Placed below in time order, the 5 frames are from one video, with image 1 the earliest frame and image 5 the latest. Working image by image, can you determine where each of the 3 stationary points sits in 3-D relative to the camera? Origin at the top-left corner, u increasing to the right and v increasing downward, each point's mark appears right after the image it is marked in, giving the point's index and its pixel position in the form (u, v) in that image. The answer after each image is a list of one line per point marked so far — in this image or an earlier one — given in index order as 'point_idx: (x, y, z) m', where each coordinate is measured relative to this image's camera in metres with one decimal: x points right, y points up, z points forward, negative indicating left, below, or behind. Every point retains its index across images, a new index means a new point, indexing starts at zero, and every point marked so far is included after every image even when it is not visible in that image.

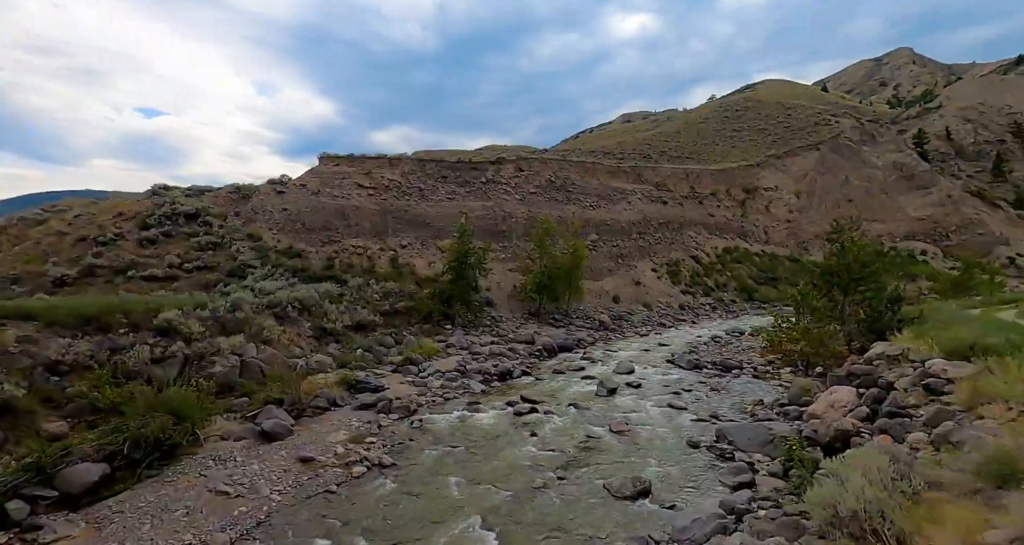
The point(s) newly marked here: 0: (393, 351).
0: (-3.7, -2.5, +17.0) m
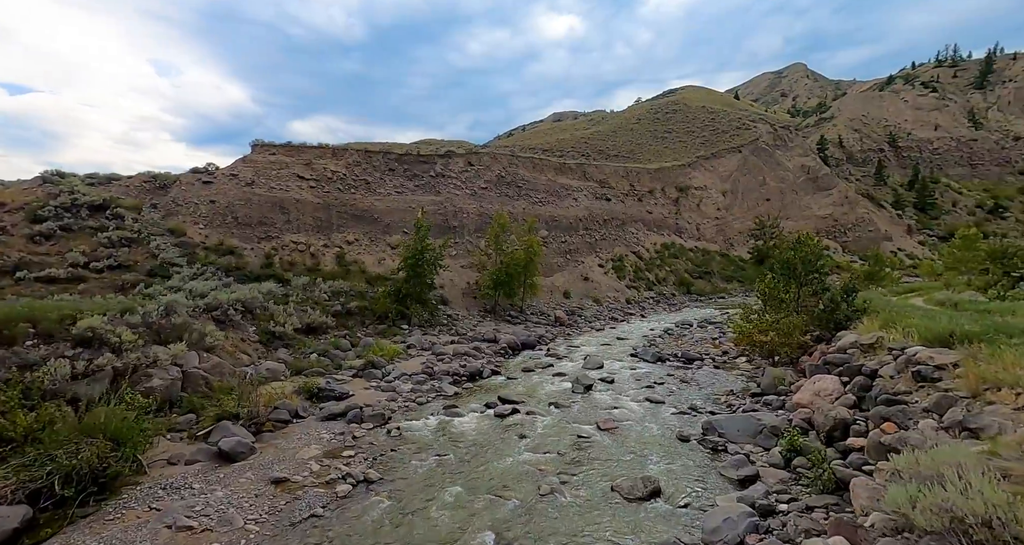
0: (-4.7, -2.4, +16.0) m
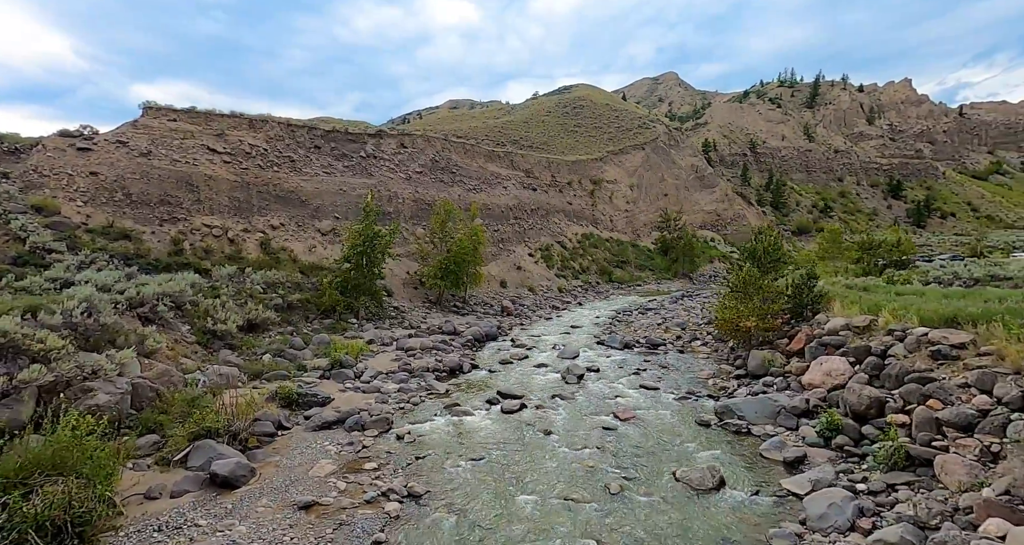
0: (-5.3, -2.1, +14.5) m
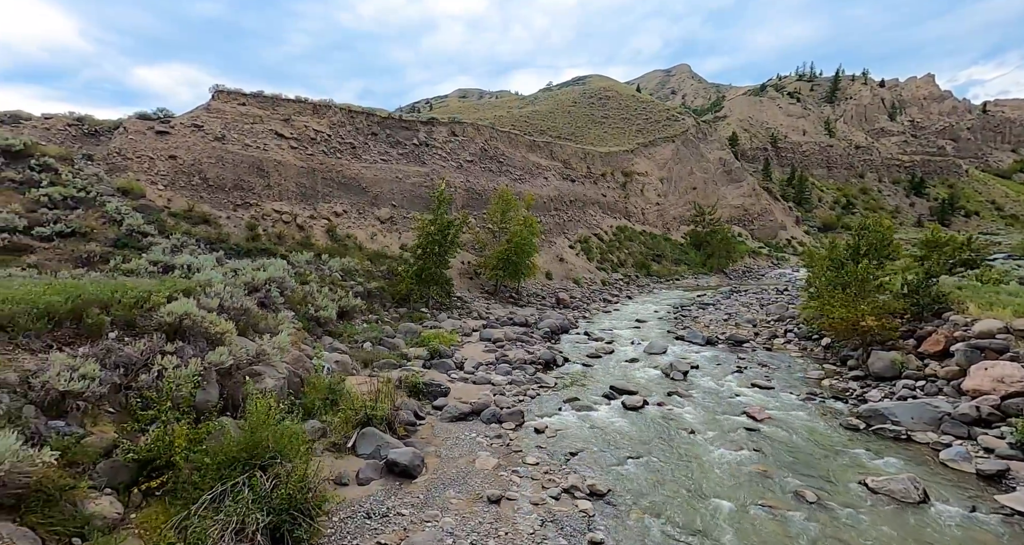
0: (-2.9, -1.8, +14.4) m
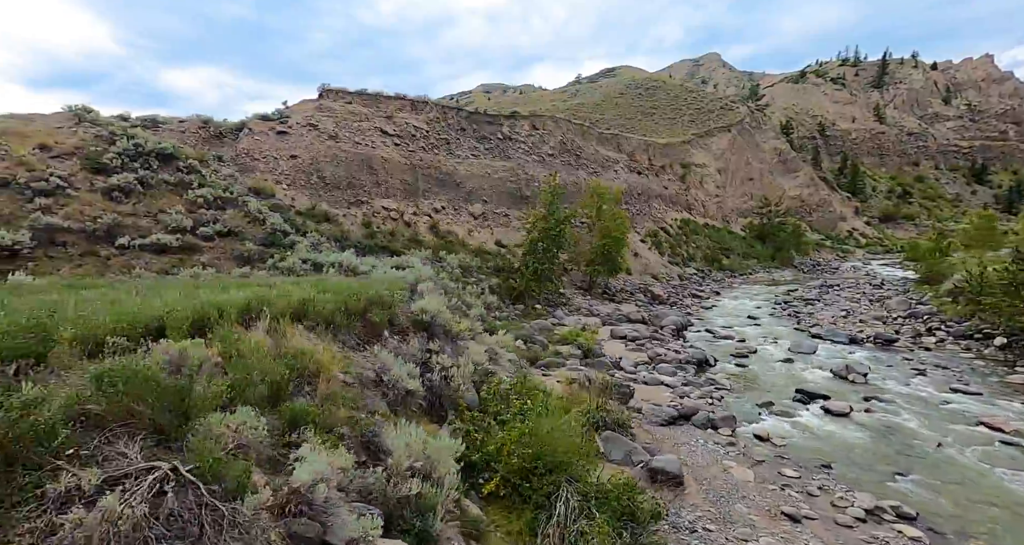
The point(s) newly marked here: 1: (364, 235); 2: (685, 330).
0: (+0.8, -1.7, +14.1) m
1: (-4.8, +1.3, +20.0) m
2: (+5.8, -1.9, +18.8) m
